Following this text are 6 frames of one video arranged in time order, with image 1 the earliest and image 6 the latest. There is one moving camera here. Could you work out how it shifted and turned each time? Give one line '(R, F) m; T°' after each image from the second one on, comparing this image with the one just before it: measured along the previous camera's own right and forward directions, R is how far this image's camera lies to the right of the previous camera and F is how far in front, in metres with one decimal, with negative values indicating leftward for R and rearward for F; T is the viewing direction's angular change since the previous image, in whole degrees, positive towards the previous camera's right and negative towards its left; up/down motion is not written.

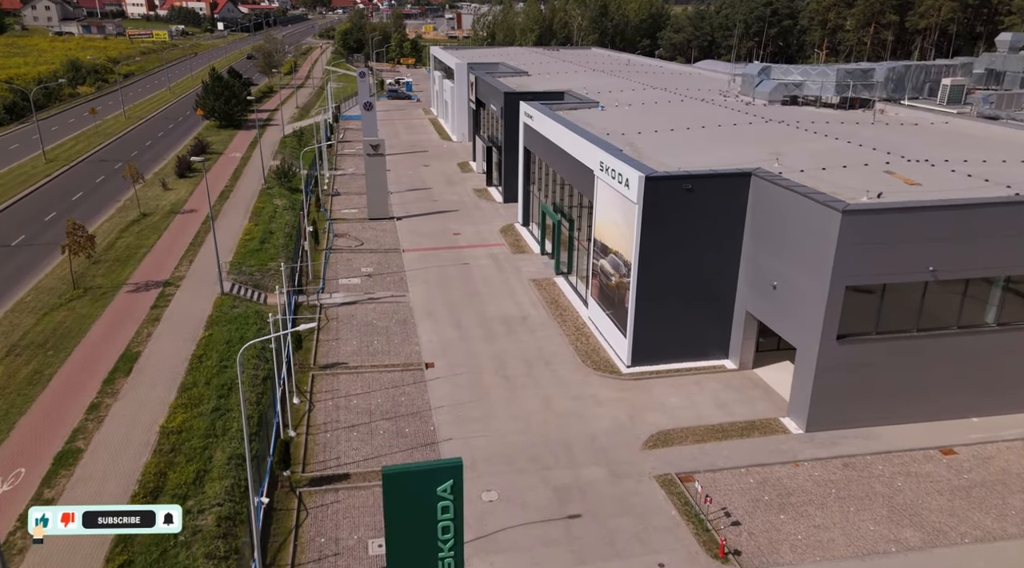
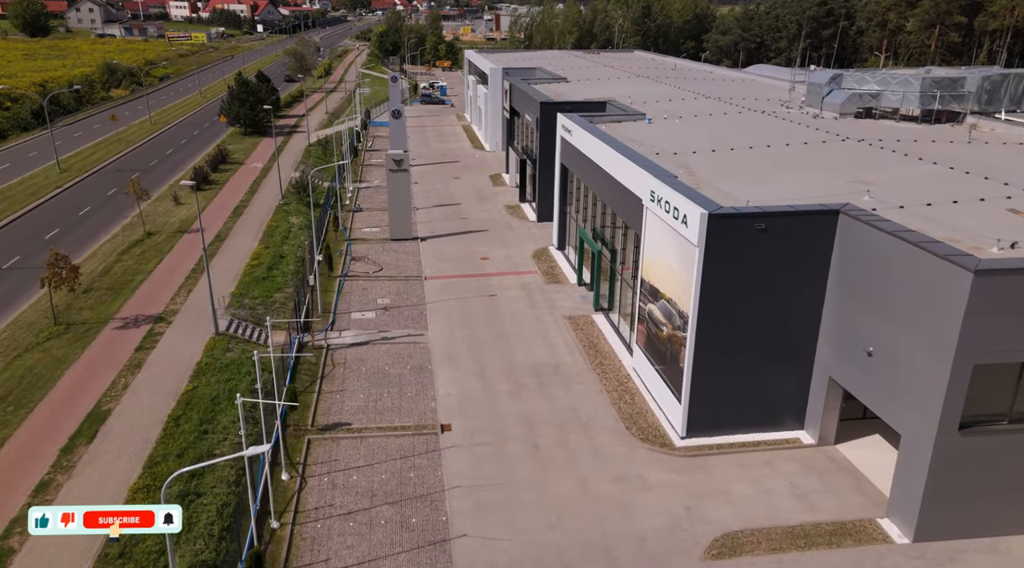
(+0.1, +3.6) m; -3°
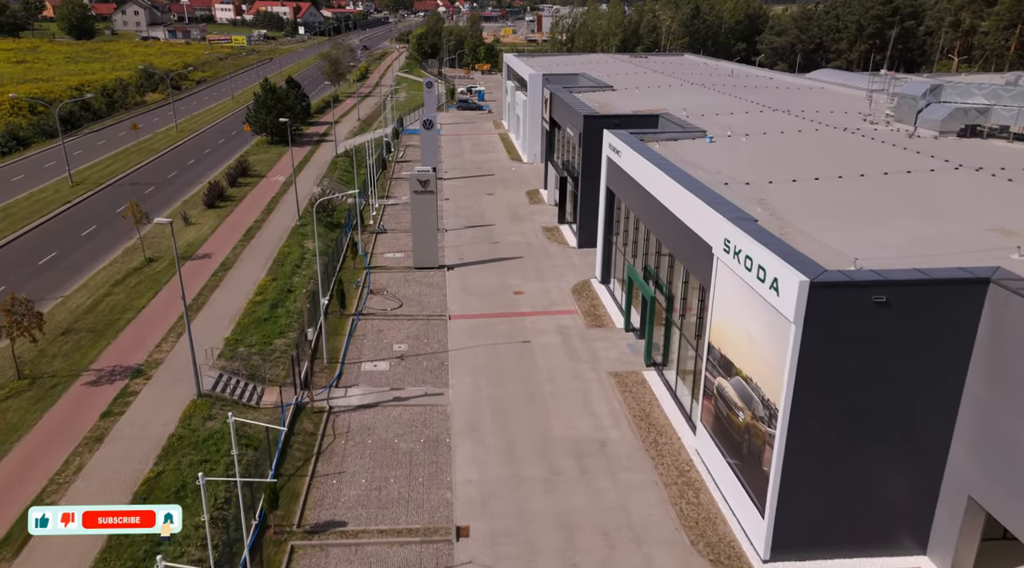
(+0.1, +4.0) m; -3°
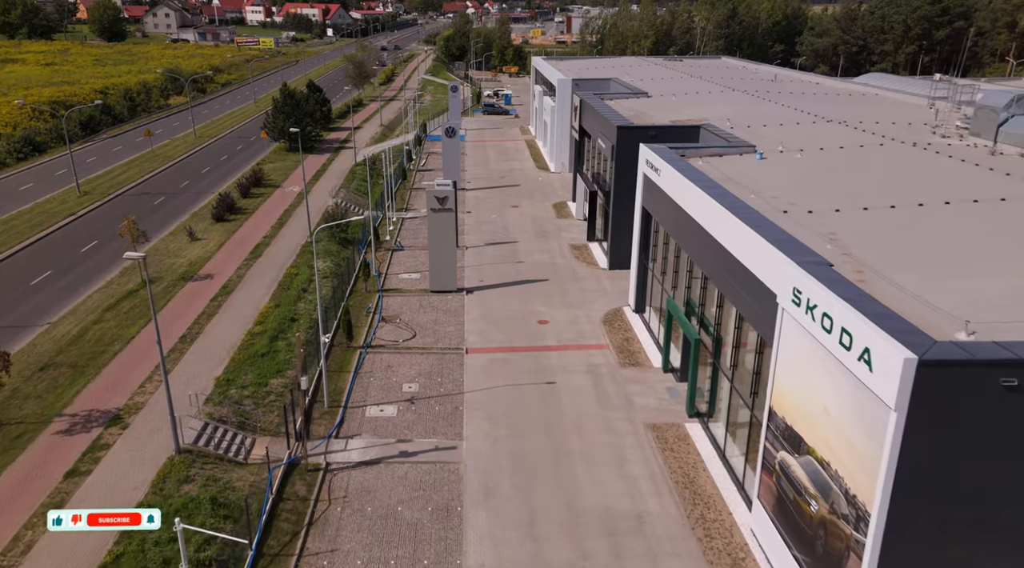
(+0.1, +2.7) m; -2°
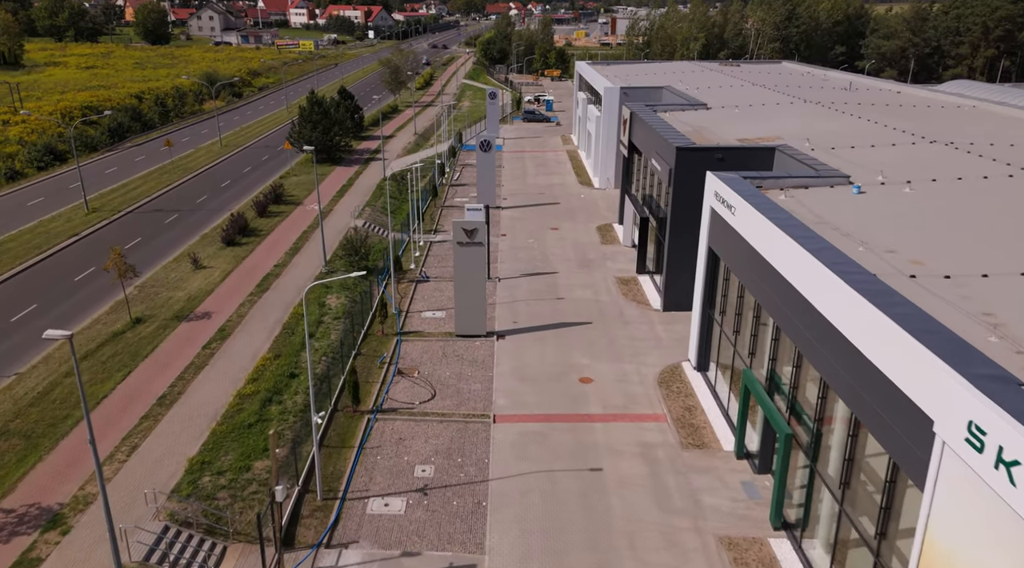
(0.0, +4.2) m; -3°
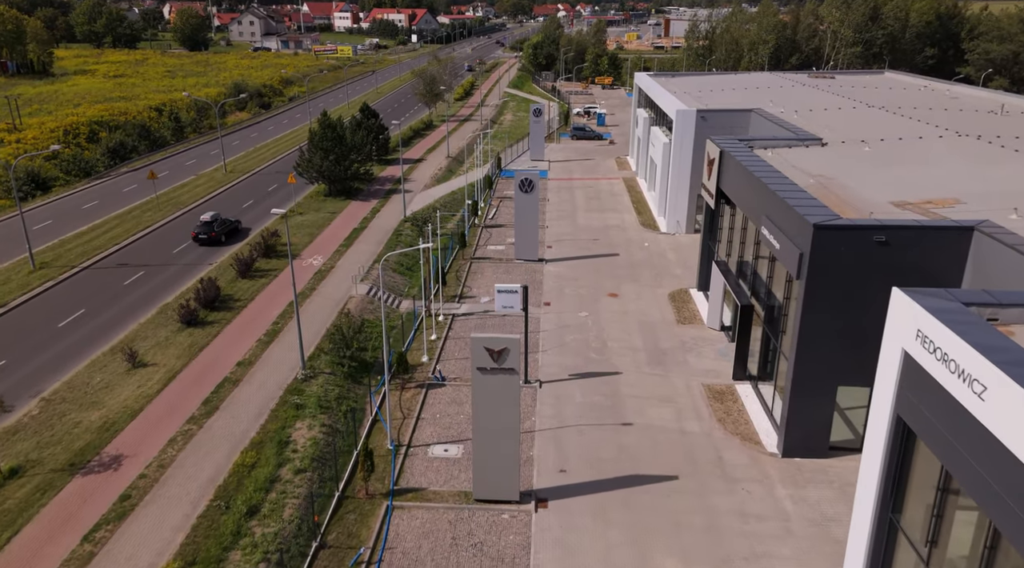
(-0.1, +8.8) m; -3°
